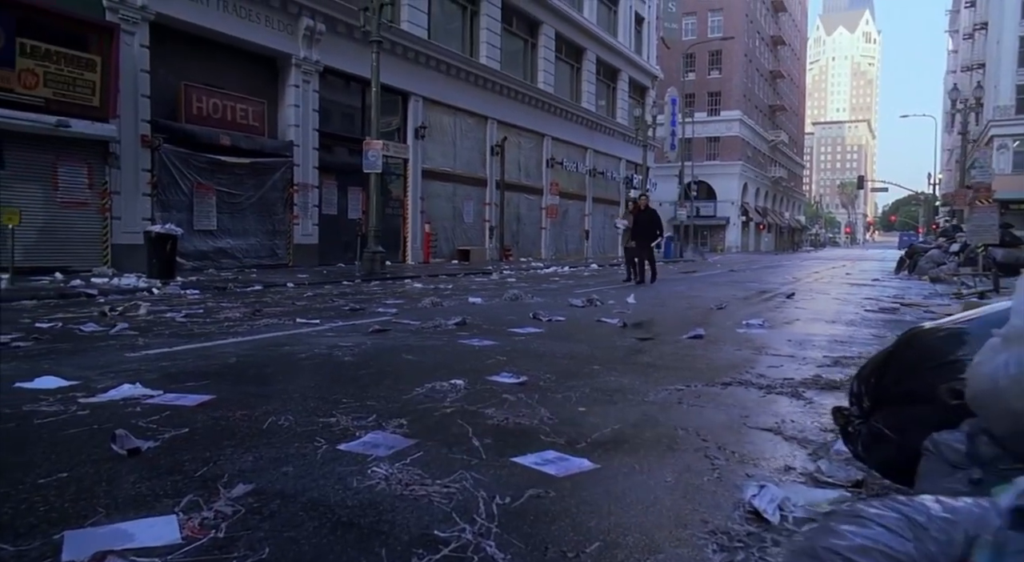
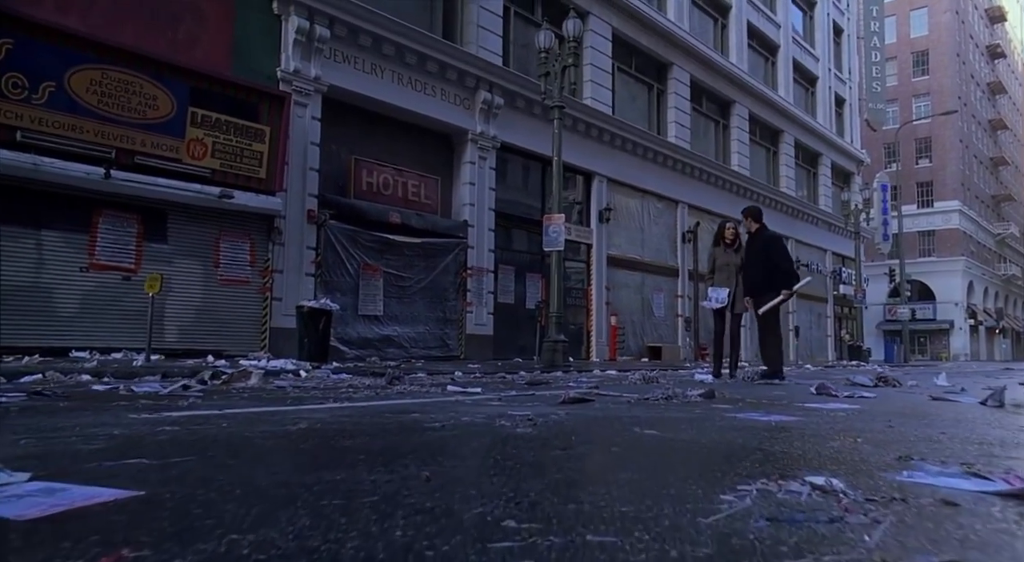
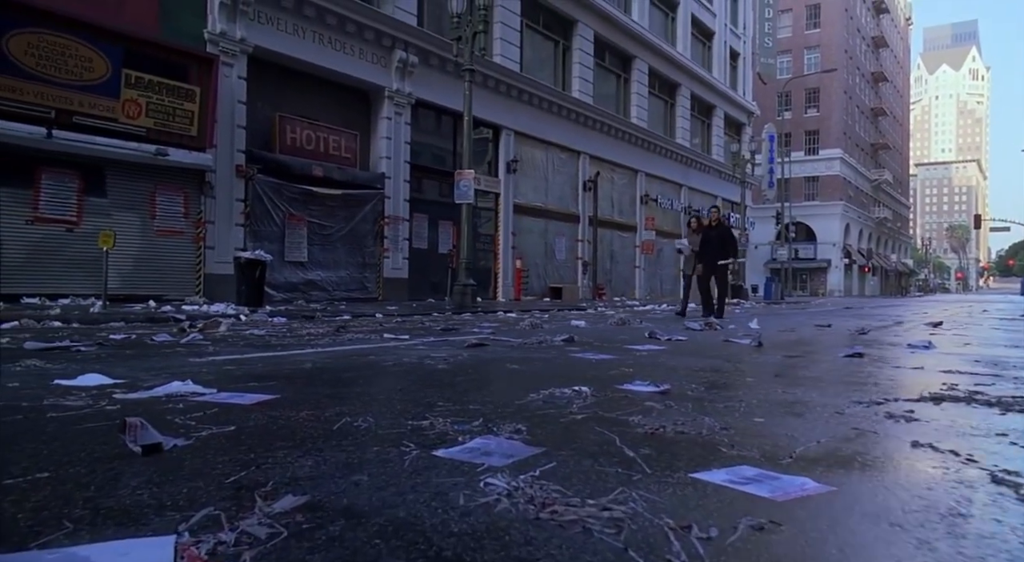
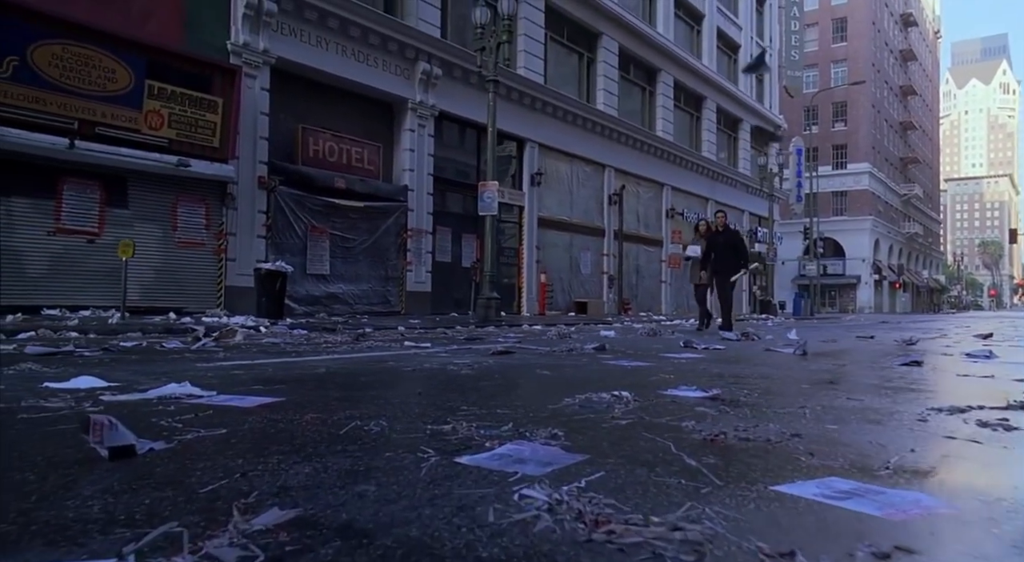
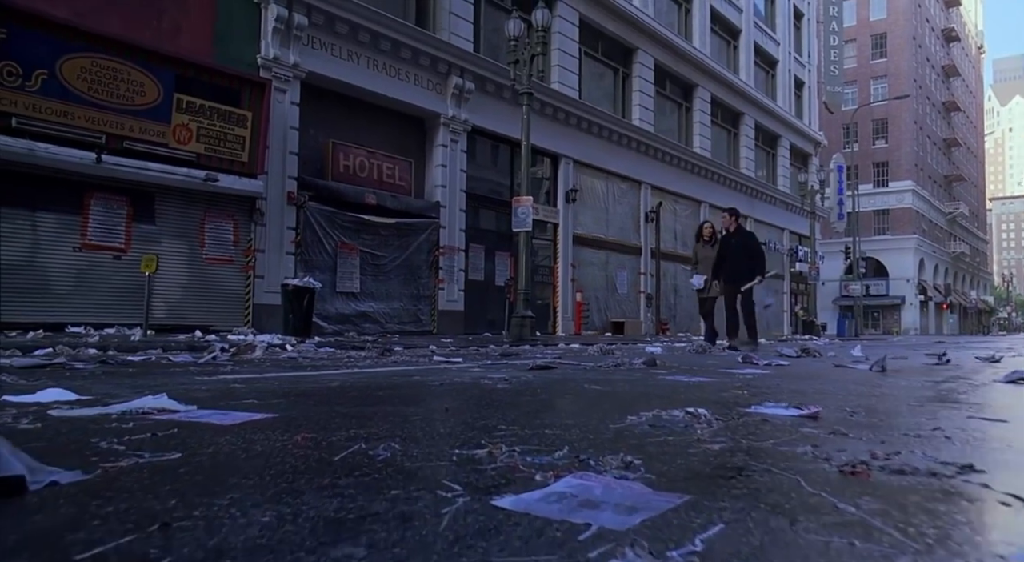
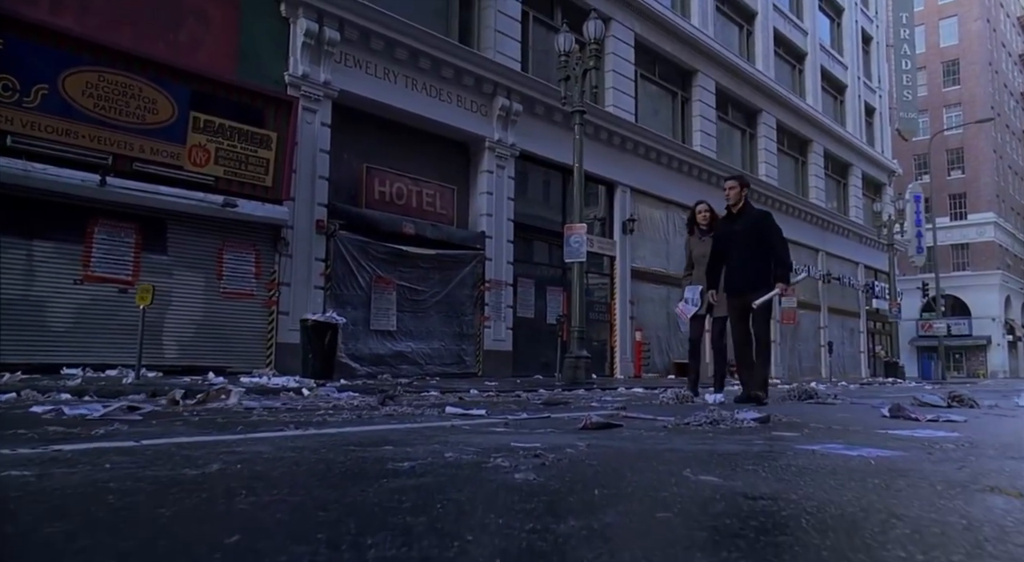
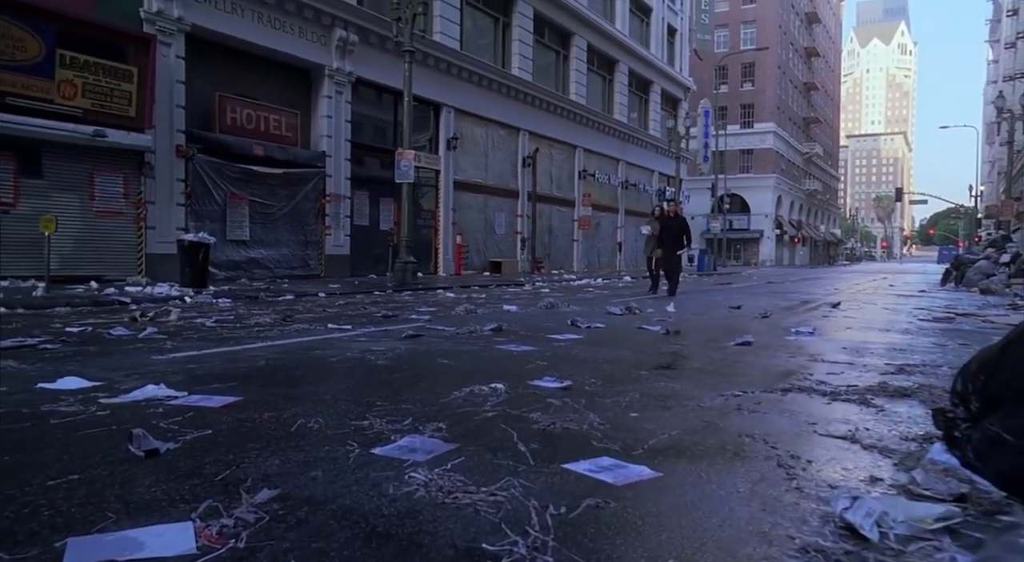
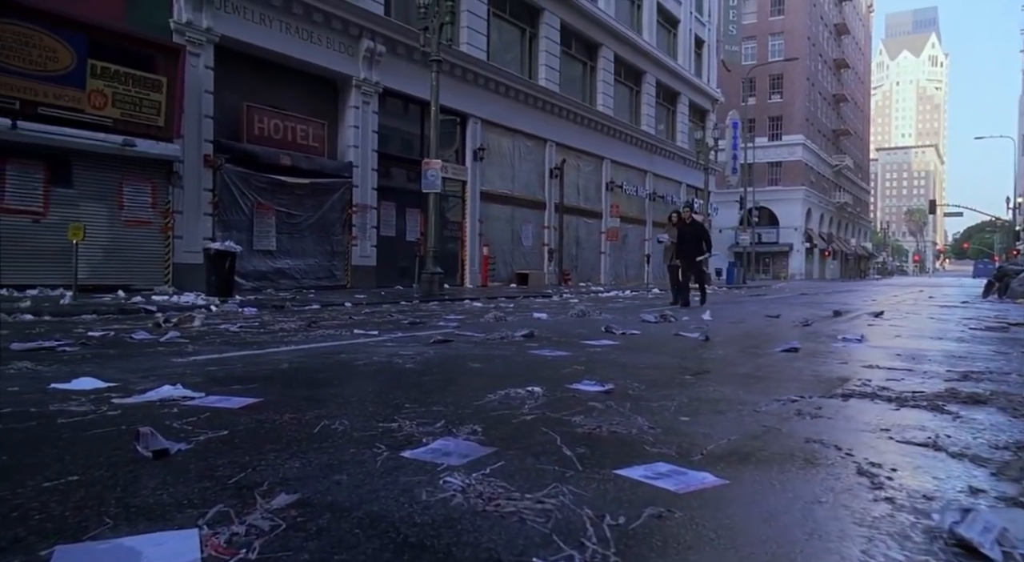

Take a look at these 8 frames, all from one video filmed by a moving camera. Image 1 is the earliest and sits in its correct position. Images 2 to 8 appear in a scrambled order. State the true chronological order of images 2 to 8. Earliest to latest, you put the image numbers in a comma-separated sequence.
7, 8, 3, 4, 5, 2, 6
